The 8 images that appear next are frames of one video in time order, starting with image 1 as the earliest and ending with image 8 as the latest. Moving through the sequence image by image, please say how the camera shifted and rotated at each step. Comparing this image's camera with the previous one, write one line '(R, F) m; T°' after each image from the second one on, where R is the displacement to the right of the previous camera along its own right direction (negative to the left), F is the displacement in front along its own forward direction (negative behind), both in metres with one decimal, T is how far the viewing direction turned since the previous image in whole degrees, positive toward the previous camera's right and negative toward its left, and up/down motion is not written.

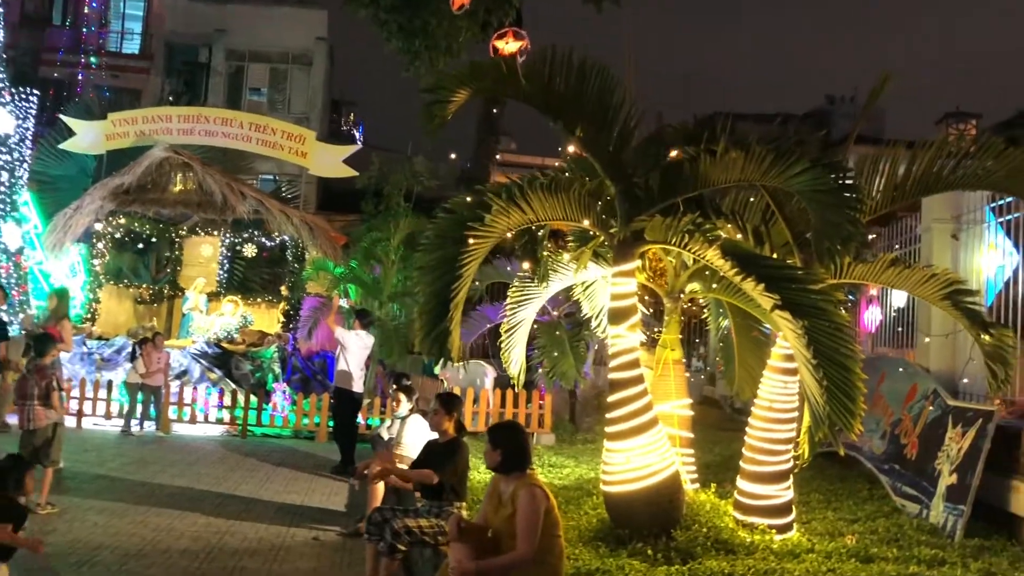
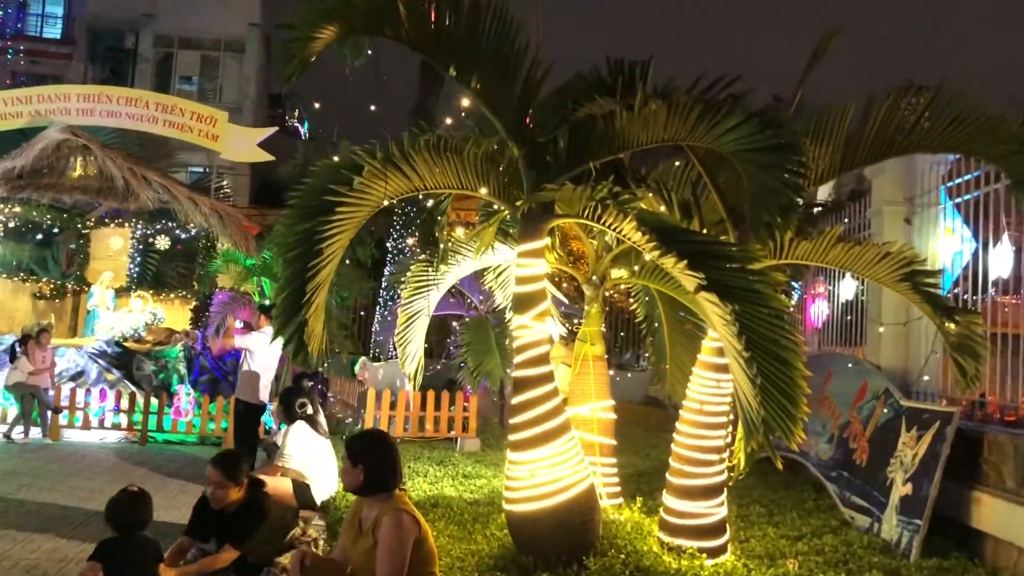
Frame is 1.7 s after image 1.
(+0.4, +1.0) m; +3°
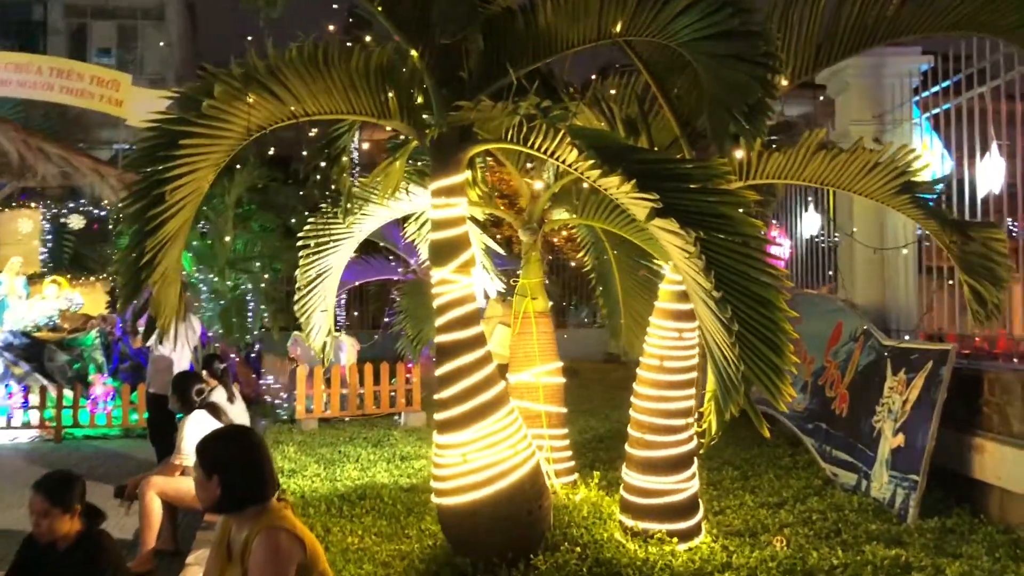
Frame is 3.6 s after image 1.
(+0.2, +1.0) m; +3°
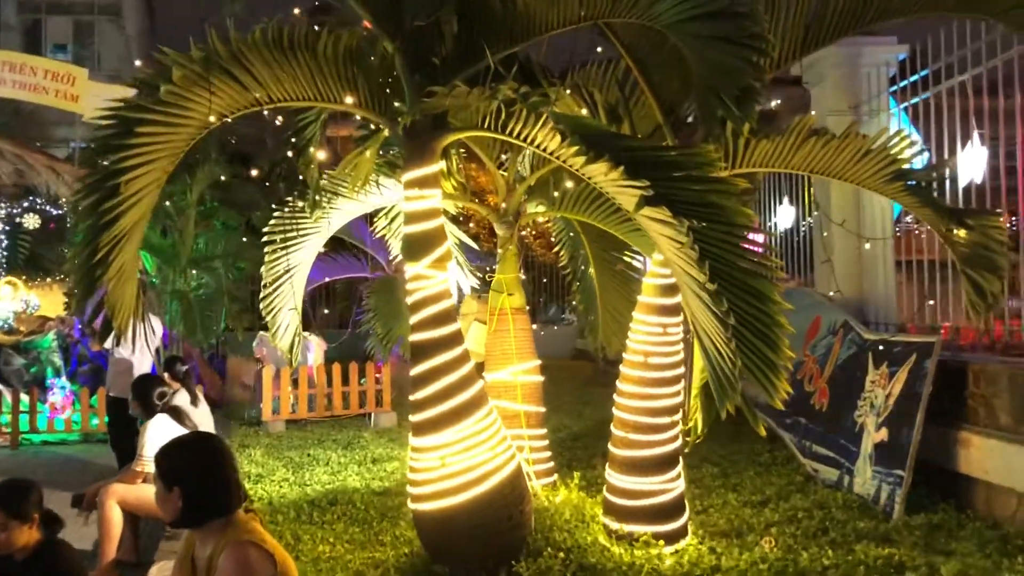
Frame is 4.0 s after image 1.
(-0.1, +0.2) m; +2°
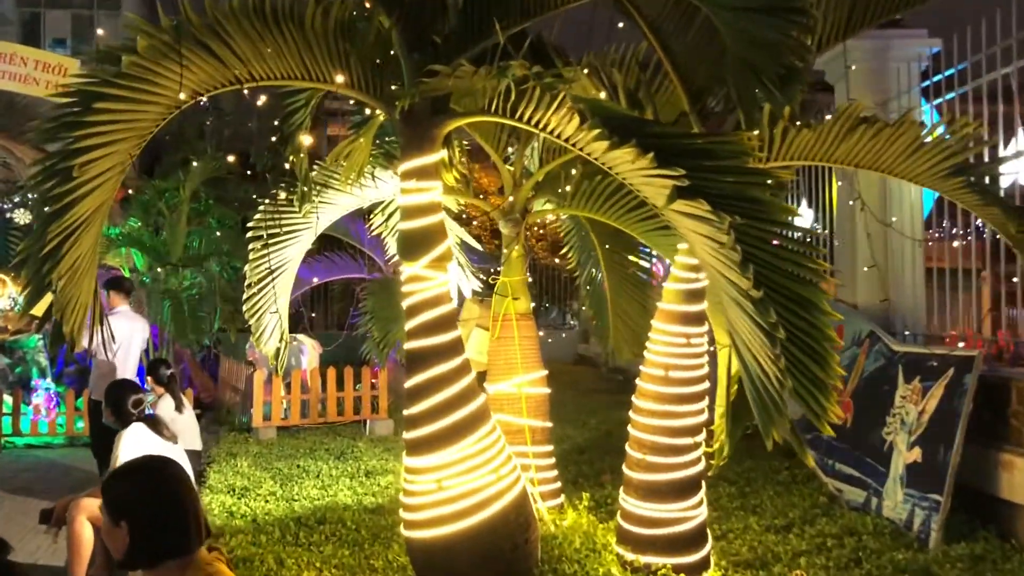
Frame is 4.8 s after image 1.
(0.0, +0.4) m; 0°
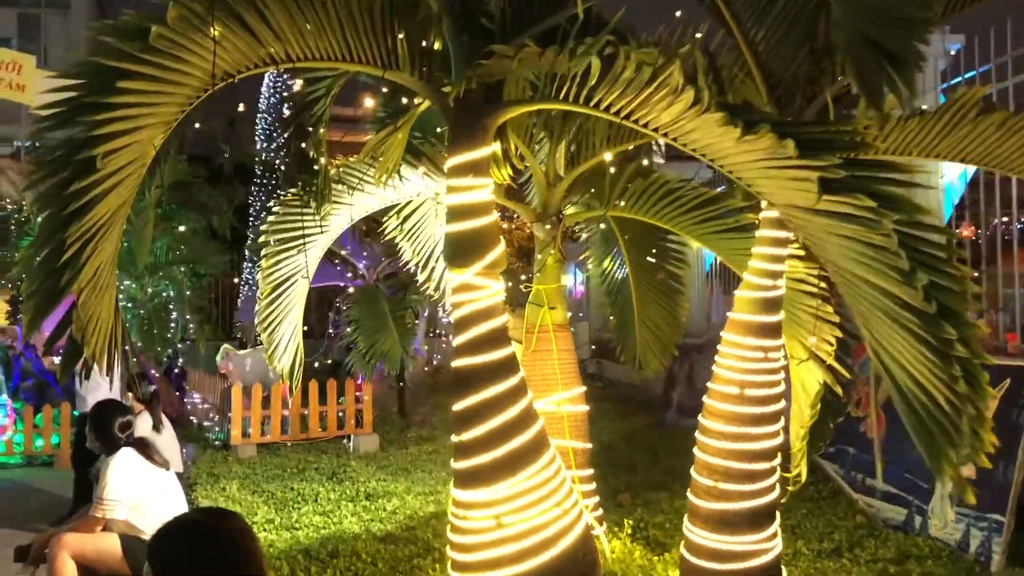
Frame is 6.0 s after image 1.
(-0.4, +0.4) m; +3°
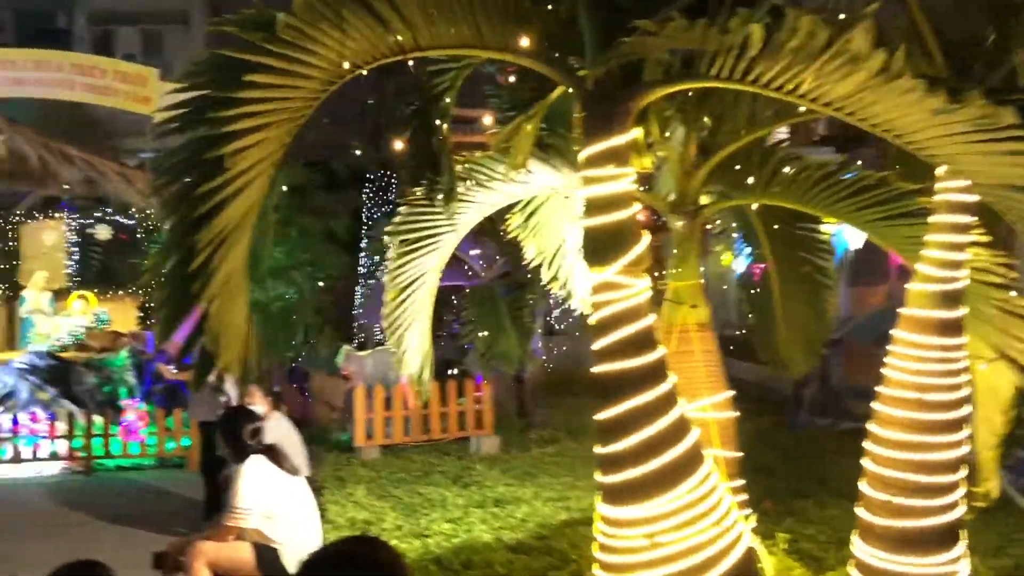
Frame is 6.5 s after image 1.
(-0.1, +0.3) m; -6°
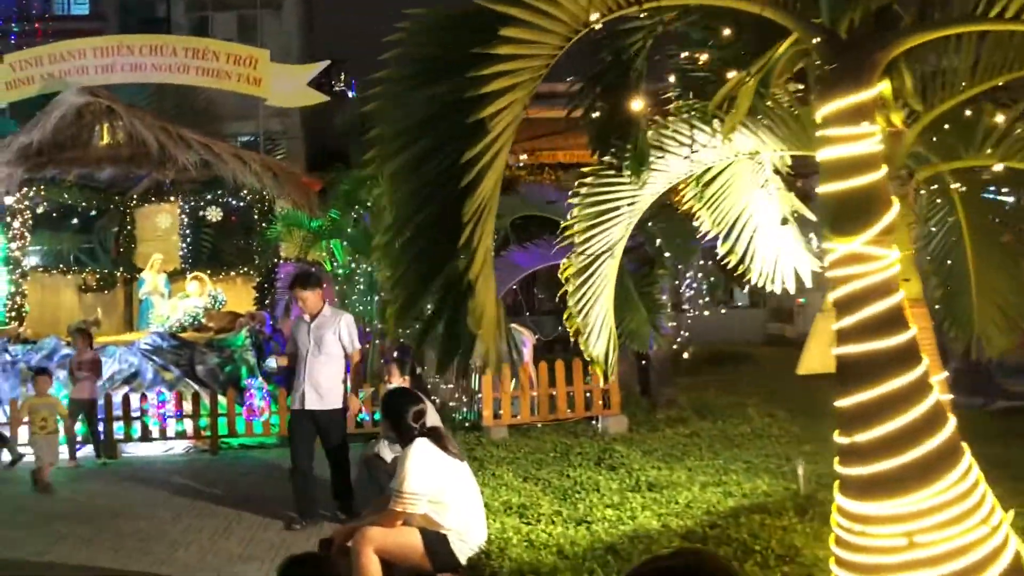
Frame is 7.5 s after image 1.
(-0.5, +0.2) m; -5°
